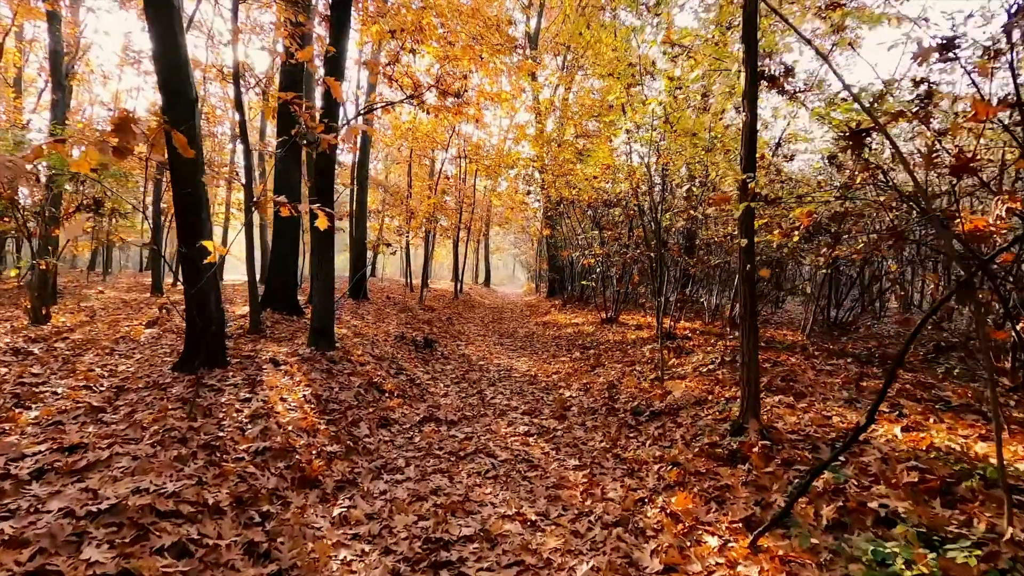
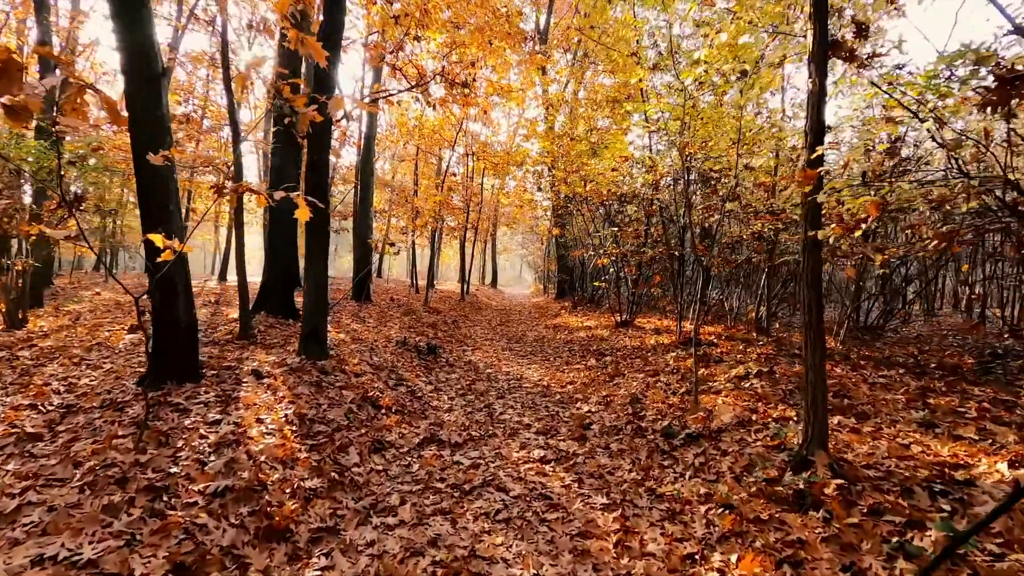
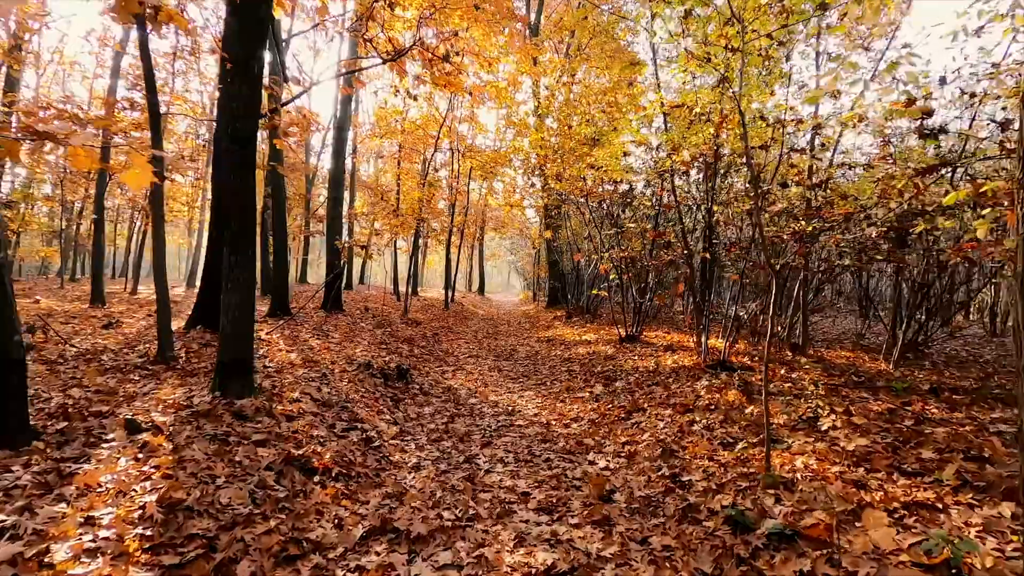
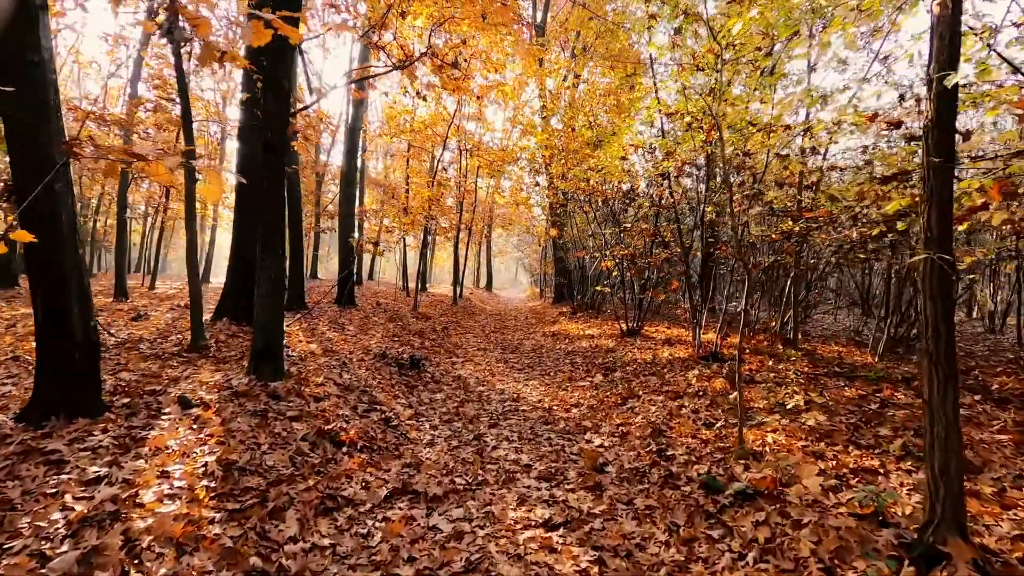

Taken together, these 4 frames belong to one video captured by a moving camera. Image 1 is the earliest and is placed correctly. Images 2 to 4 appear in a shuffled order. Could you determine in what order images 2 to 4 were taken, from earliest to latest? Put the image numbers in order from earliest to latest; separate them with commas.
2, 4, 3
